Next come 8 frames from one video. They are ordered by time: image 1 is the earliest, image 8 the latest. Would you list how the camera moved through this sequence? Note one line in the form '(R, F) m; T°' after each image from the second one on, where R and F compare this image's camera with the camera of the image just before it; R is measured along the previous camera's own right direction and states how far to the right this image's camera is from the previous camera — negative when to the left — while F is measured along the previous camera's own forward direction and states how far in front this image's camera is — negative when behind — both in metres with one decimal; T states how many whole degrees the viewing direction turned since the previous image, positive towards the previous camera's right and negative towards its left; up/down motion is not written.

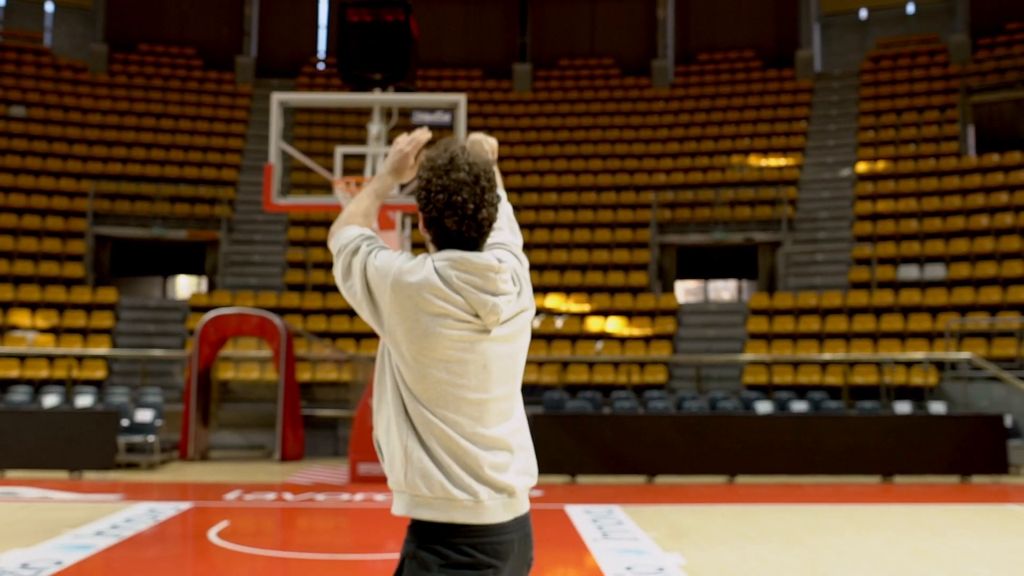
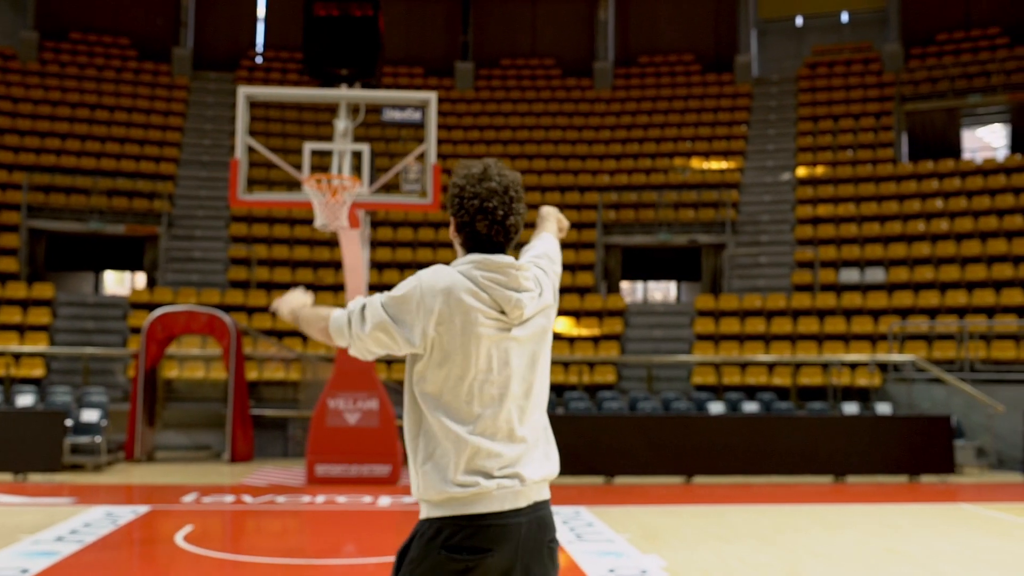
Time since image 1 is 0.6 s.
(-0.3, 0.0) m; +4°
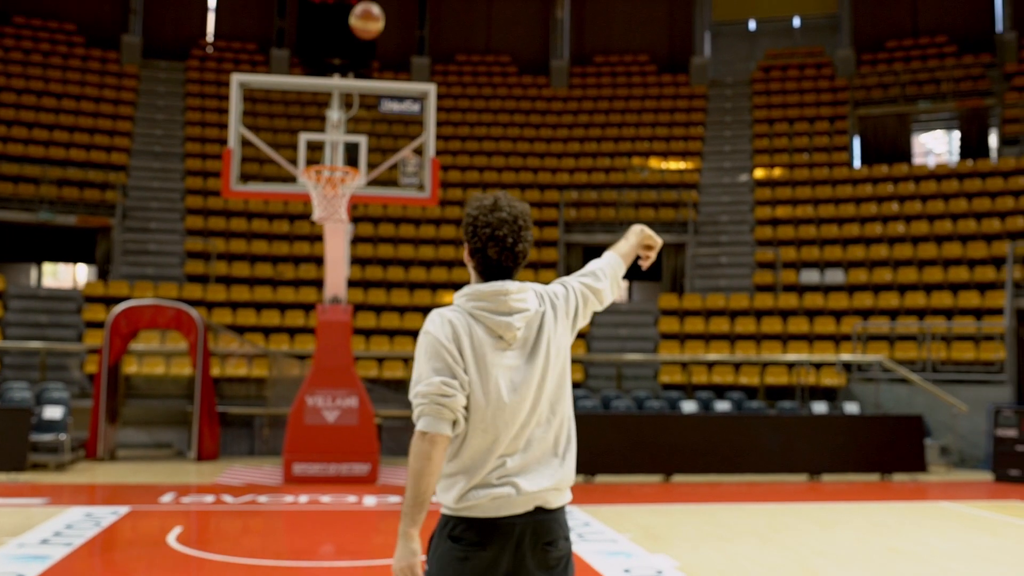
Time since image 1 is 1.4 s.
(-0.4, +0.1) m; +4°
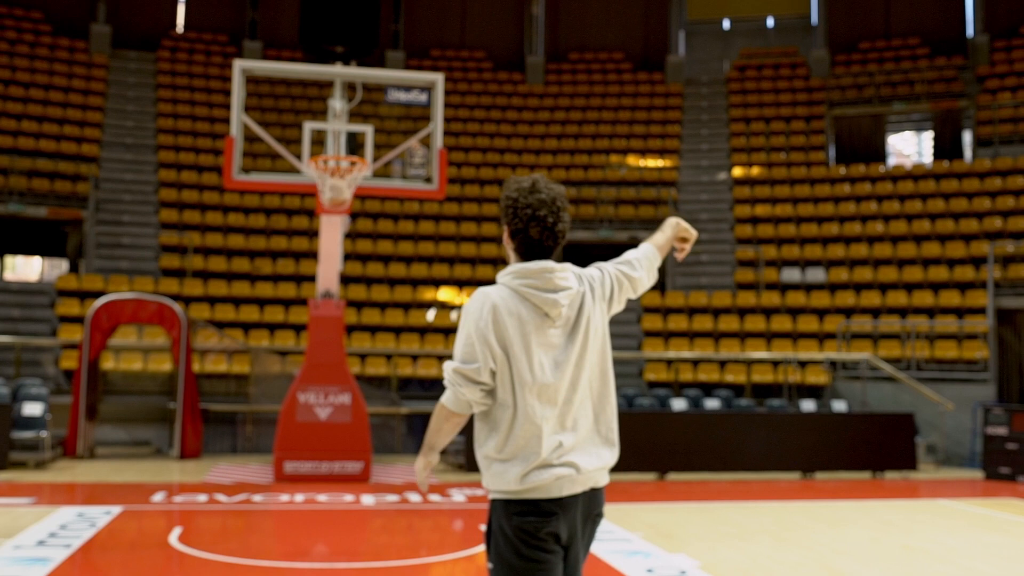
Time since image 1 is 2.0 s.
(-0.3, +0.1) m; +2°
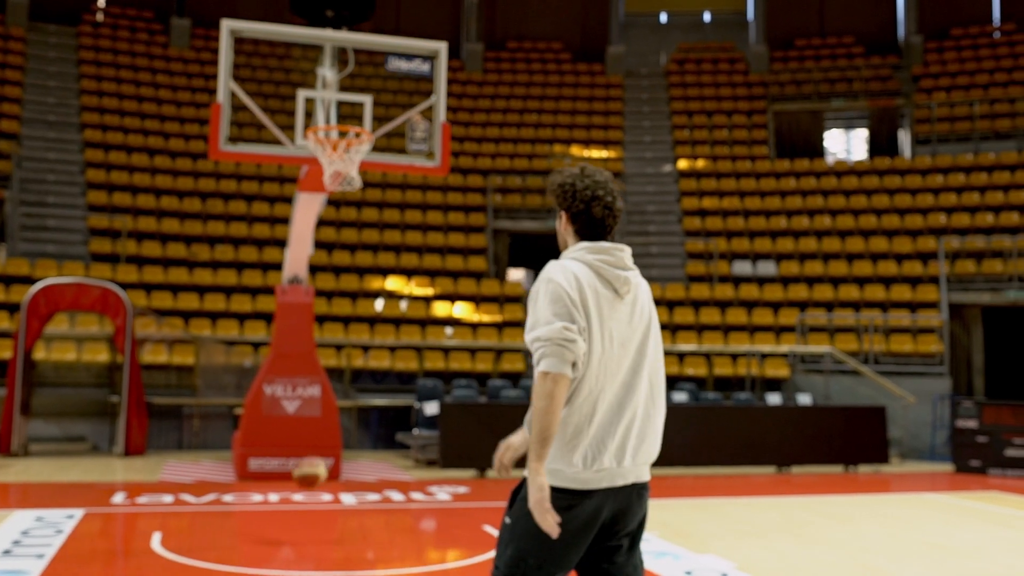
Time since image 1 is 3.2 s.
(-0.5, +0.4) m; +5°
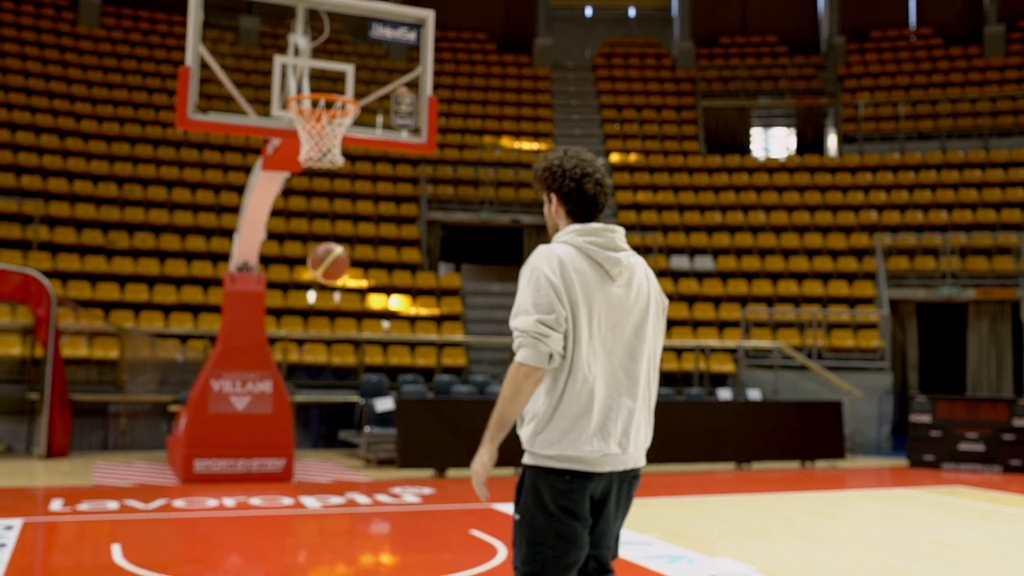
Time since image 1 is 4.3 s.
(-0.4, +0.4) m; +5°
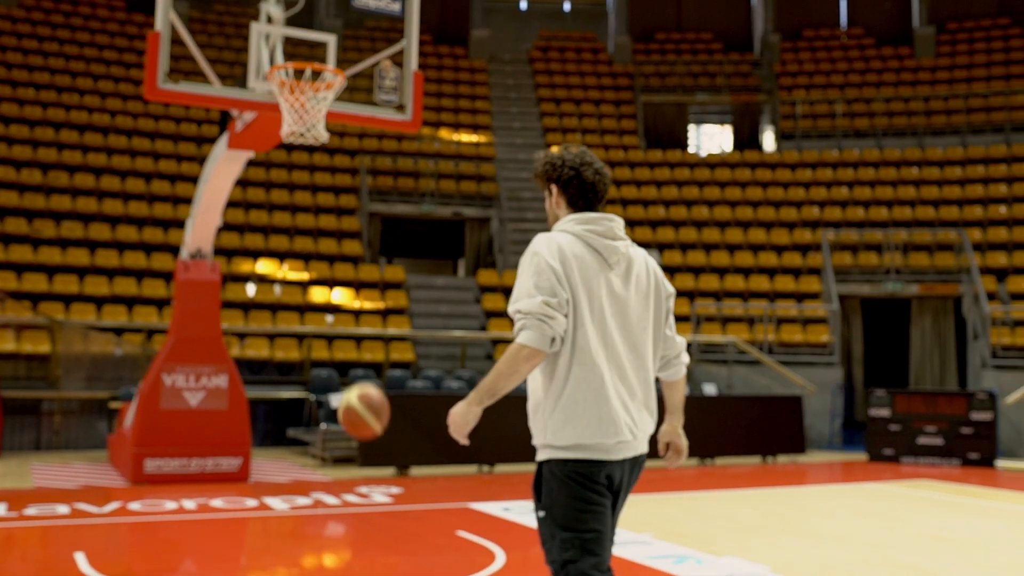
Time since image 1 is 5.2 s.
(-0.3, +0.3) m; +5°
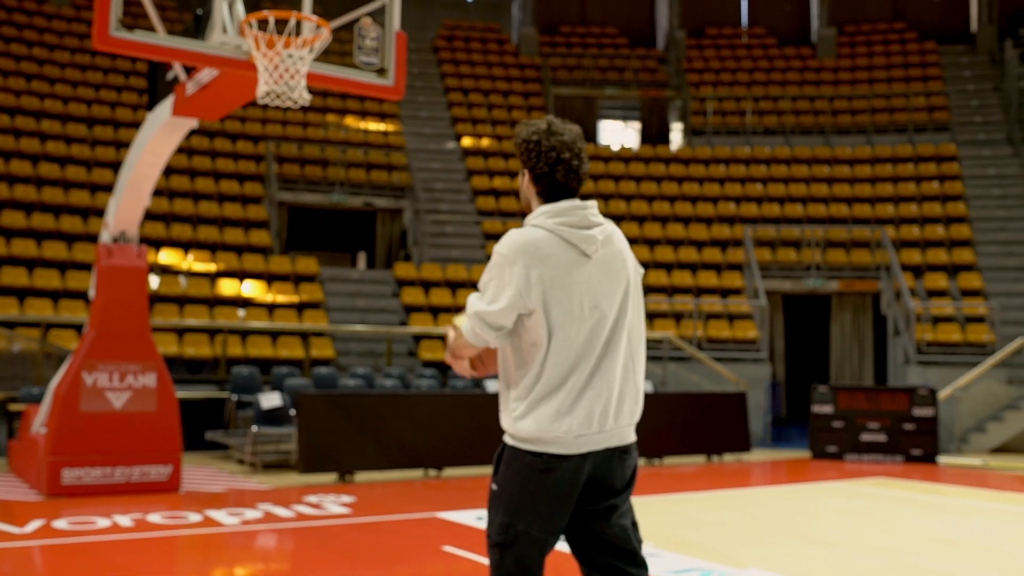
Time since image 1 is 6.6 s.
(-0.5, +0.5) m; +7°
